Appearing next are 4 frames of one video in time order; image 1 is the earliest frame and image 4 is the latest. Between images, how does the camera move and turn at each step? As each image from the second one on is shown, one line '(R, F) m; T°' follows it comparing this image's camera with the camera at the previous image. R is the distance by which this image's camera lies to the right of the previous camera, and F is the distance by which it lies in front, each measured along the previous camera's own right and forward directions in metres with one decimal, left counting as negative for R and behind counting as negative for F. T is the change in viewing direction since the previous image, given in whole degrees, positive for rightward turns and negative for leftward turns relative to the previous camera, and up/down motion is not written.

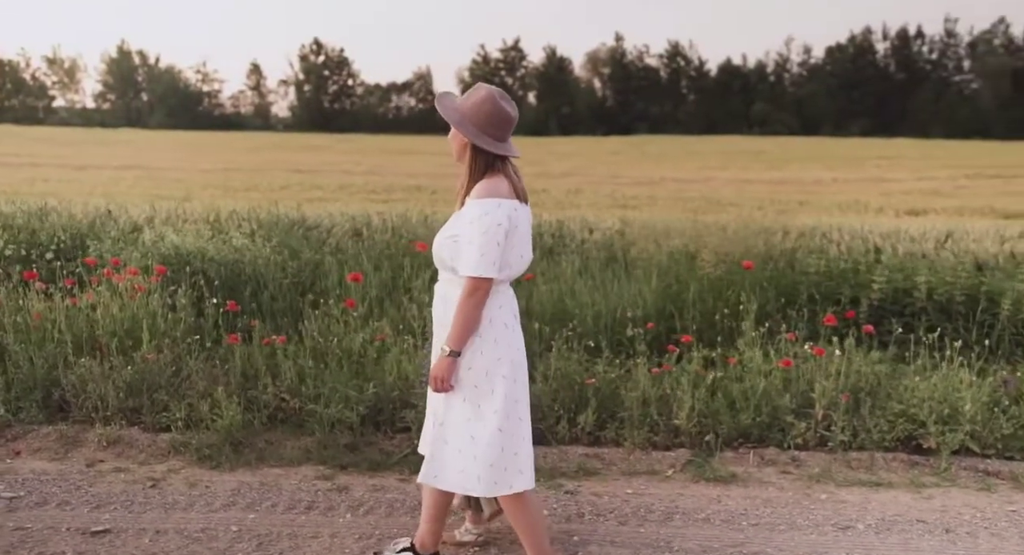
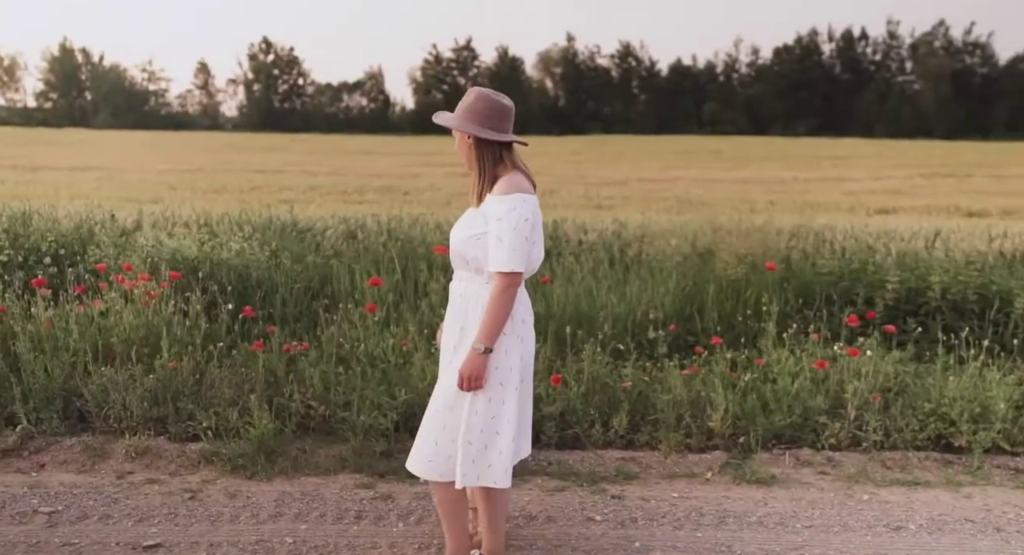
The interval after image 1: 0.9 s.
(-0.3, 0.0) m; +2°
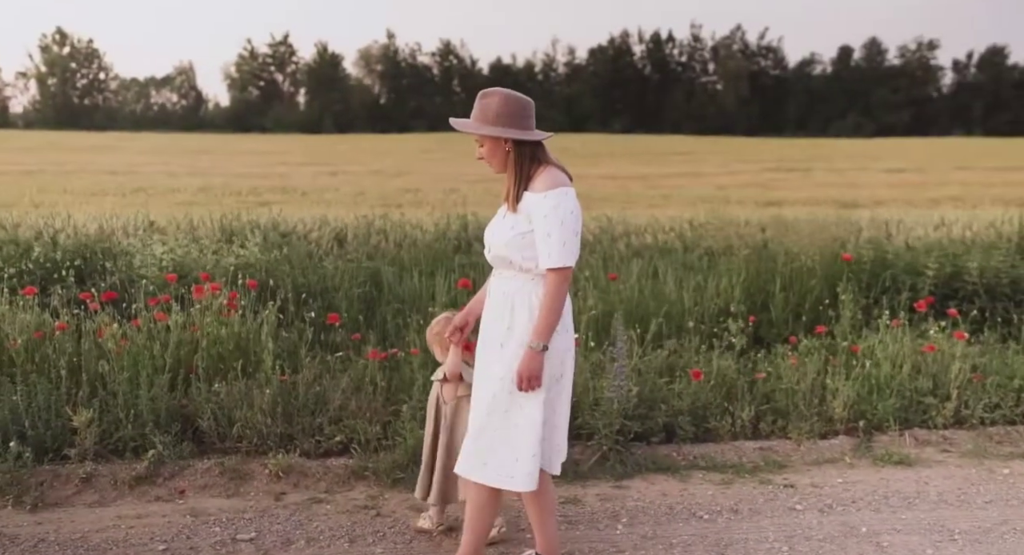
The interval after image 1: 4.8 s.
(-1.2, +0.1) m; +8°
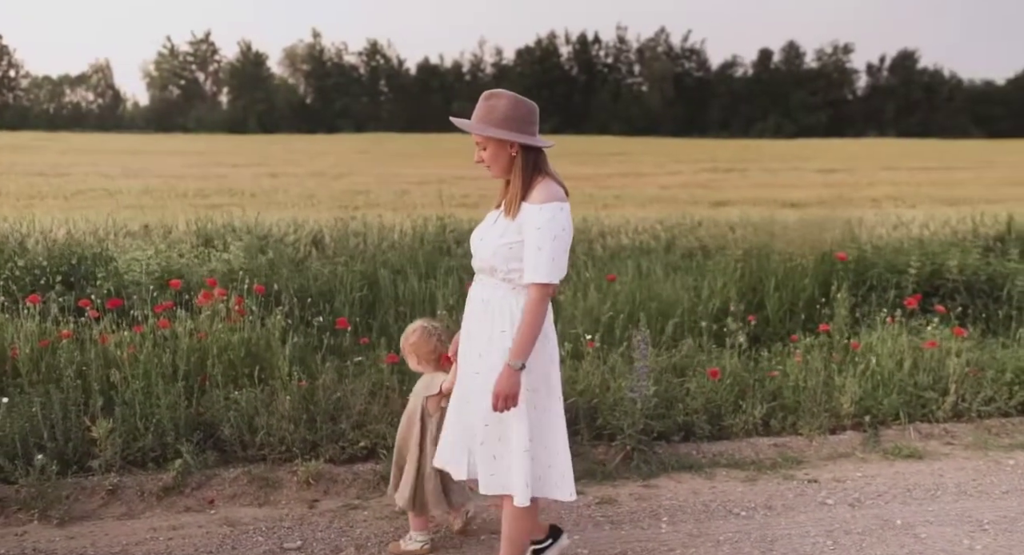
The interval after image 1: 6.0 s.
(-0.4, 0.0) m; +4°
